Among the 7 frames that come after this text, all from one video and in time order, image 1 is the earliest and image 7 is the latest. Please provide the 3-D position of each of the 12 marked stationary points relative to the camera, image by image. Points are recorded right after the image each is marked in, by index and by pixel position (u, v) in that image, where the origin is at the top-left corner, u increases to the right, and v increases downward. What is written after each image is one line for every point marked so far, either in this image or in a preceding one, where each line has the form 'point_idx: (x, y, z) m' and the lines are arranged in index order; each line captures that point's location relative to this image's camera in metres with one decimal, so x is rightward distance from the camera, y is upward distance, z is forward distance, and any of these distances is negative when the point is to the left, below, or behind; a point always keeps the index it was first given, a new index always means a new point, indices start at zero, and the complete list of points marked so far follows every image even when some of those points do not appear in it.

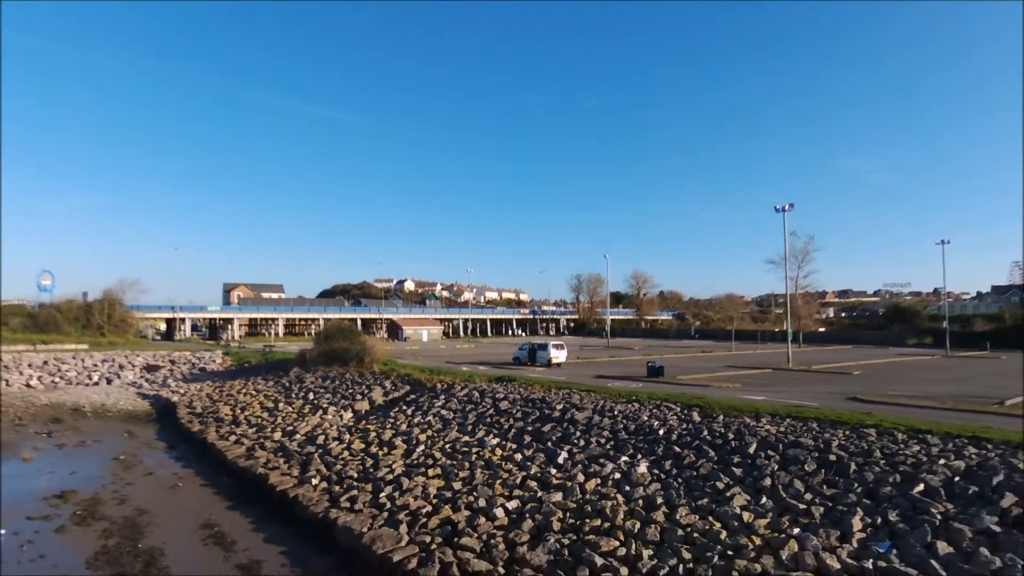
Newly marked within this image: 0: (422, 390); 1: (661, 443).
0: (-2.6, -2.9, +18.5) m
1: (+2.5, -2.6, +10.6) m
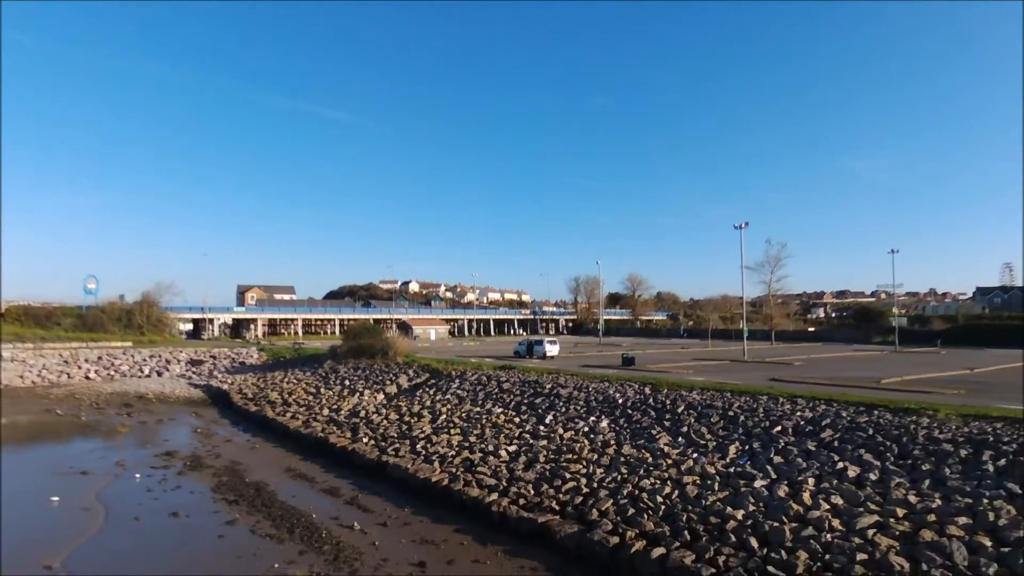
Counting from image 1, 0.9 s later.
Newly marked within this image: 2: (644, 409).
0: (-2.6, -3.1, +22.5) m
1: (+2.5, -2.8, +14.6) m
2: (+3.0, -2.7, +14.3) m
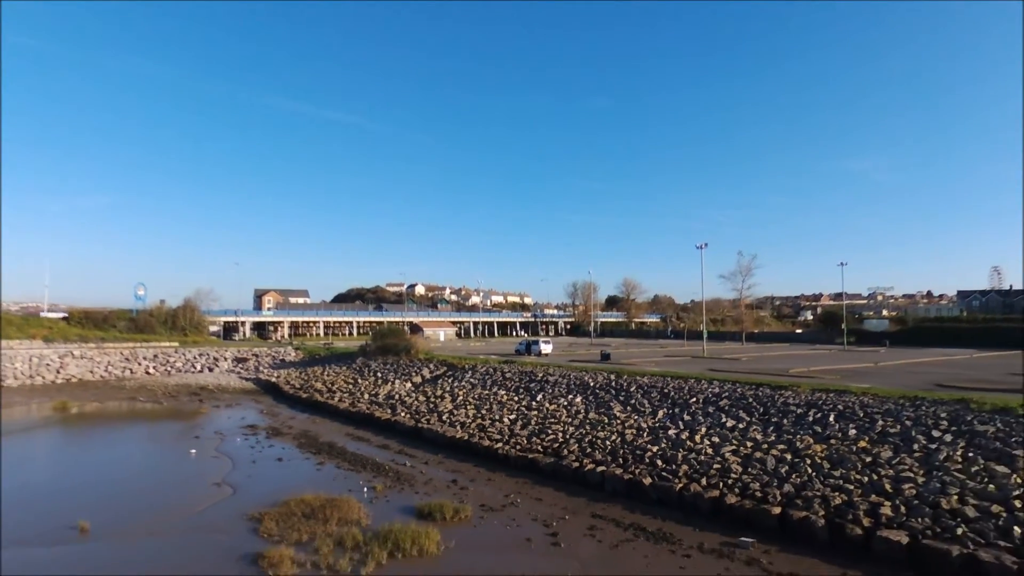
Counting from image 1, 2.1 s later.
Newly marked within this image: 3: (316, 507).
0: (-2.5, -3.6, +28.0) m
1: (+2.6, -3.2, +20.0) m
2: (+3.0, -3.2, +19.7) m
3: (-4.0, -4.5, +12.8) m
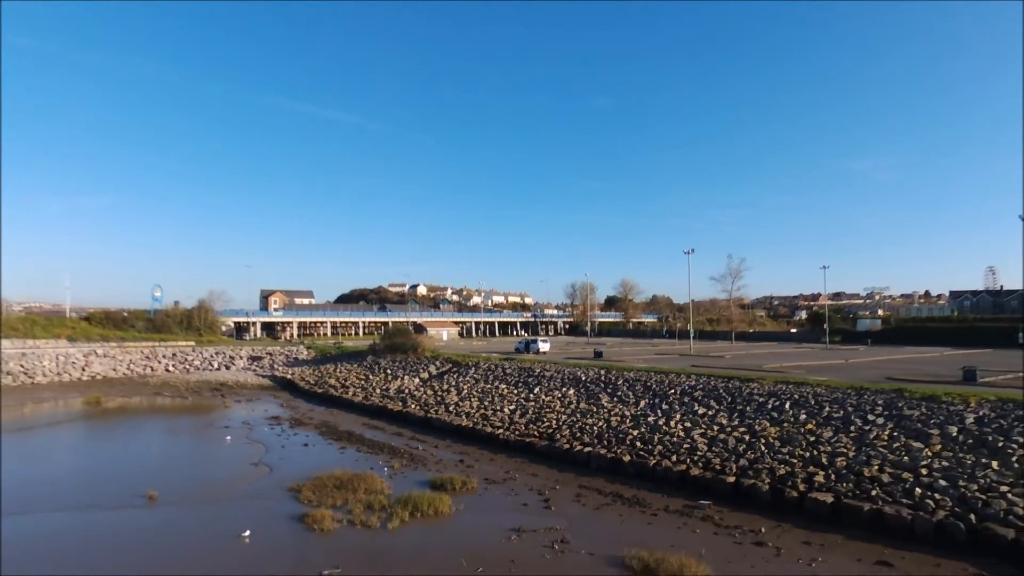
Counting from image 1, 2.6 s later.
0: (-2.5, -3.7, +30.2) m
1: (+2.5, -3.4, +22.3) m
2: (+3.0, -3.3, +21.9) m
3: (-4.0, -4.6, +15.1) m
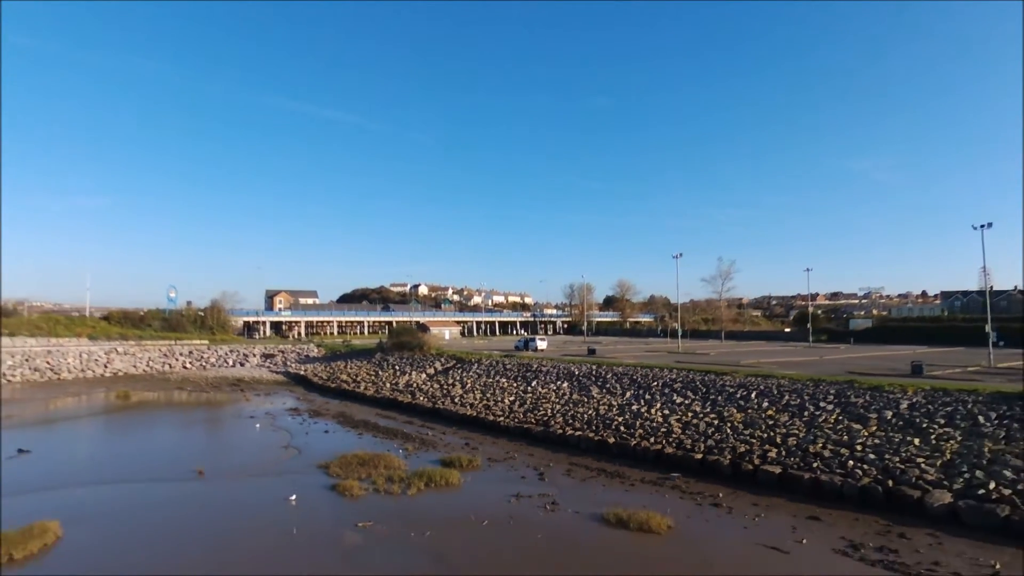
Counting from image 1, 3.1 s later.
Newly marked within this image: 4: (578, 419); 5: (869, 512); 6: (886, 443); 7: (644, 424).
0: (-2.5, -3.8, +32.5) m
1: (+2.5, -3.5, +24.6) m
2: (+3.0, -3.4, +24.2) m
3: (-4.0, -4.7, +17.3) m
4: (+2.1, -4.2, +19.8) m
5: (+7.0, -4.4, +12.2) m
6: (+8.7, -3.6, +14.5) m
7: (+3.9, -4.0, +18.2) m
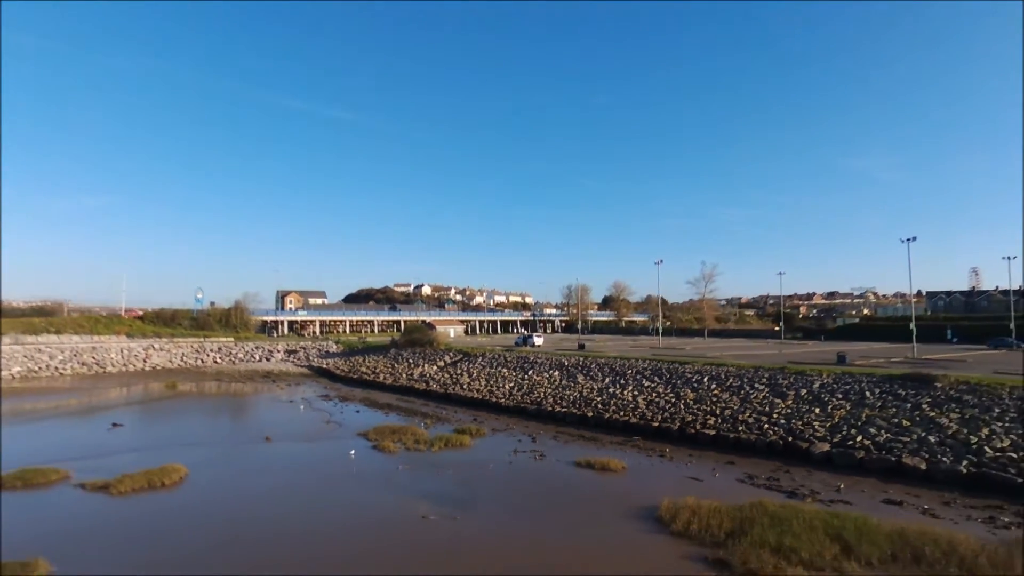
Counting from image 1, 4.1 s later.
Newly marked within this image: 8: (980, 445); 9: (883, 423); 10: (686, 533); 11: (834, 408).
0: (-2.5, -4.0, +37.0) m
1: (+2.5, -3.7, +29.1) m
2: (+3.0, -3.6, +28.7) m
3: (-4.1, -4.9, +21.9) m
4: (+2.1, -4.3, +24.3) m
5: (+6.9, -4.6, +16.7) m
6: (+8.6, -3.8, +19.0) m
7: (+3.8, -4.2, +22.7) m
8: (+11.1, -3.7, +14.8) m
9: (+10.1, -3.7, +16.9) m
10: (+3.1, -4.4, +11.2) m
11: (+9.6, -3.6, +18.6) m
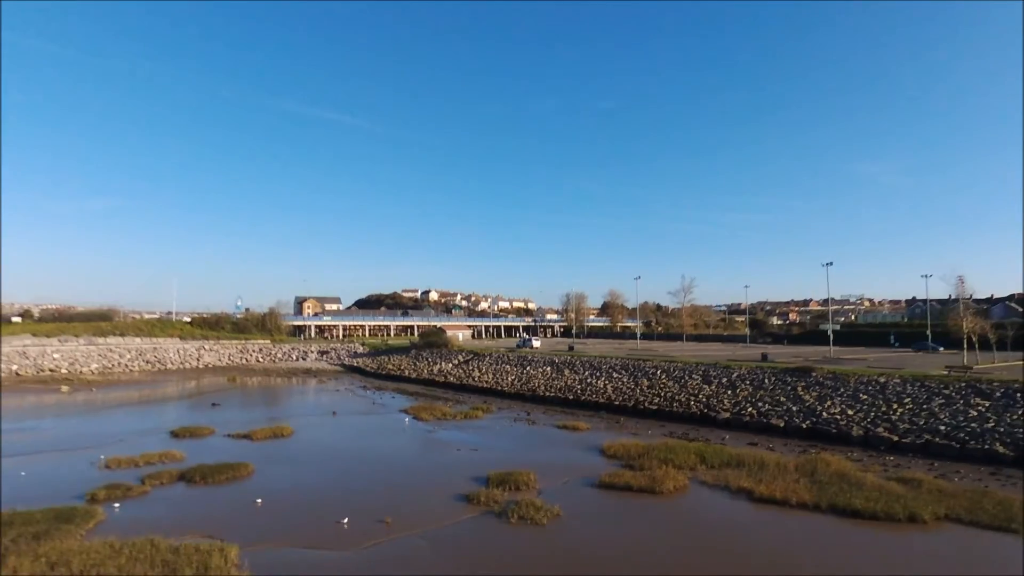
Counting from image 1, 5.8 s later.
0: (-2.4, -4.8, +44.7) m
1: (+2.6, -4.5, +36.7) m
2: (+3.1, -4.4, +36.3) m
3: (-4.0, -5.7, +29.5) m
4: (+2.1, -5.1, +31.9) m
5: (+7.0, -5.3, +24.3) m
6: (+8.7, -4.5, +26.6) m
7: (+3.9, -4.9, +30.4) m
8: (+11.1, -4.4, +22.4) m
9: (+10.1, -4.4, +24.5) m
10: (+3.1, -5.1, +18.9) m
11: (+9.6, -4.3, +26.2) m
